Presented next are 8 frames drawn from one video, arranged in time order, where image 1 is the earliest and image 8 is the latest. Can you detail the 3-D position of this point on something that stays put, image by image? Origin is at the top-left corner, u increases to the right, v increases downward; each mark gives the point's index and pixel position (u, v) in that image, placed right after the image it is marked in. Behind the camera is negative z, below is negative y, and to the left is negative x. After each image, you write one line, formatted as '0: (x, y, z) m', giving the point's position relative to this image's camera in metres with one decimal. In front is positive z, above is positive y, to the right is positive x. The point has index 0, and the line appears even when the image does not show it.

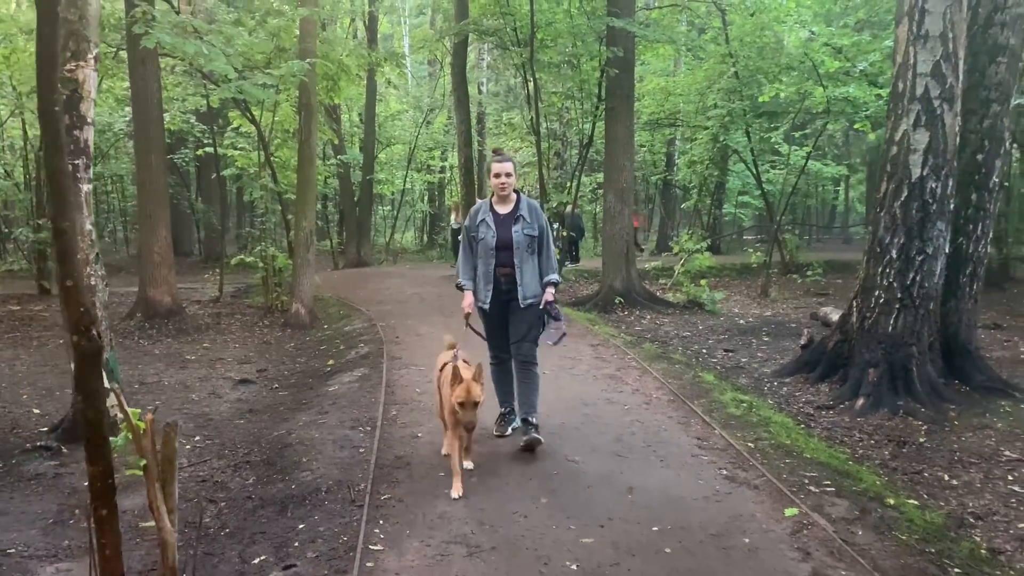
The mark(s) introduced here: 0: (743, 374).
0: (+2.4, -0.9, +8.4) m
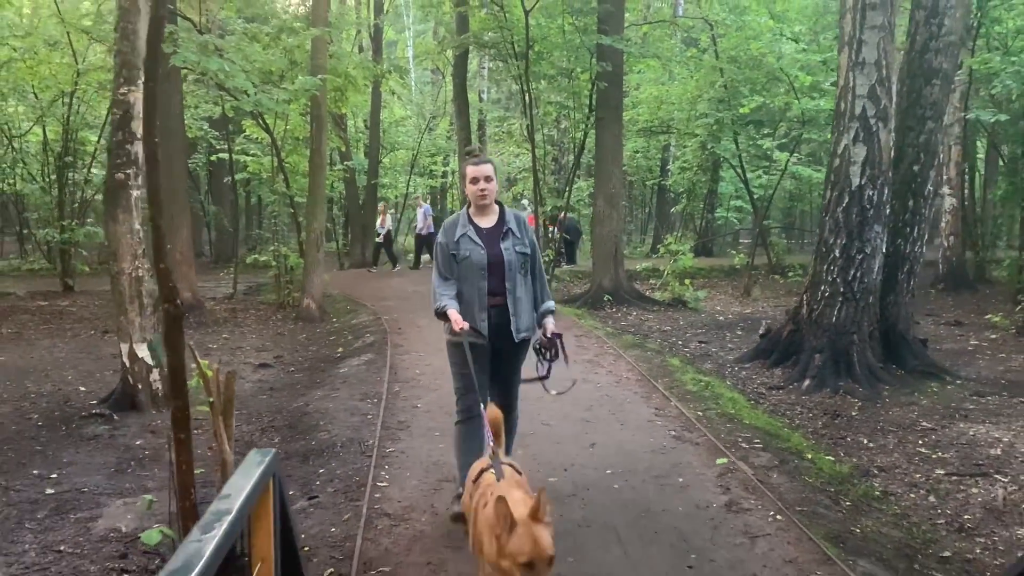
0: (+2.3, -0.8, +9.3) m
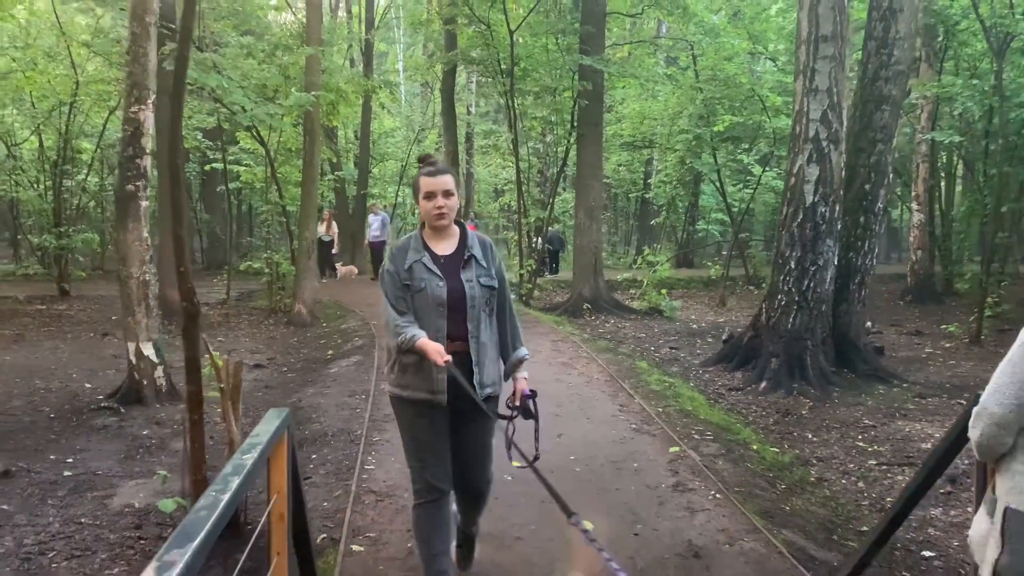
0: (+2.0, -0.9, +10.0) m
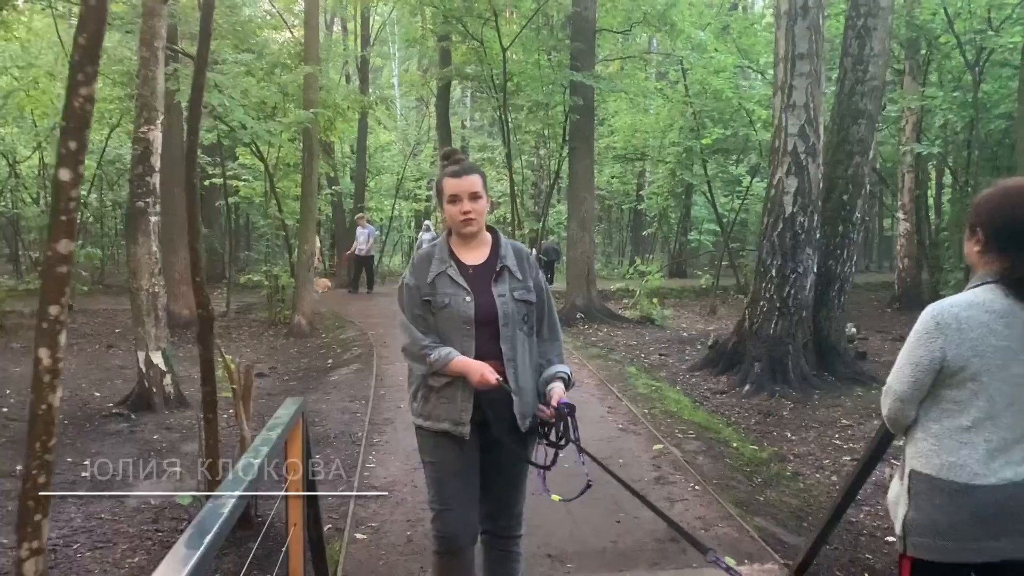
0: (+2.0, -1.0, +10.3) m
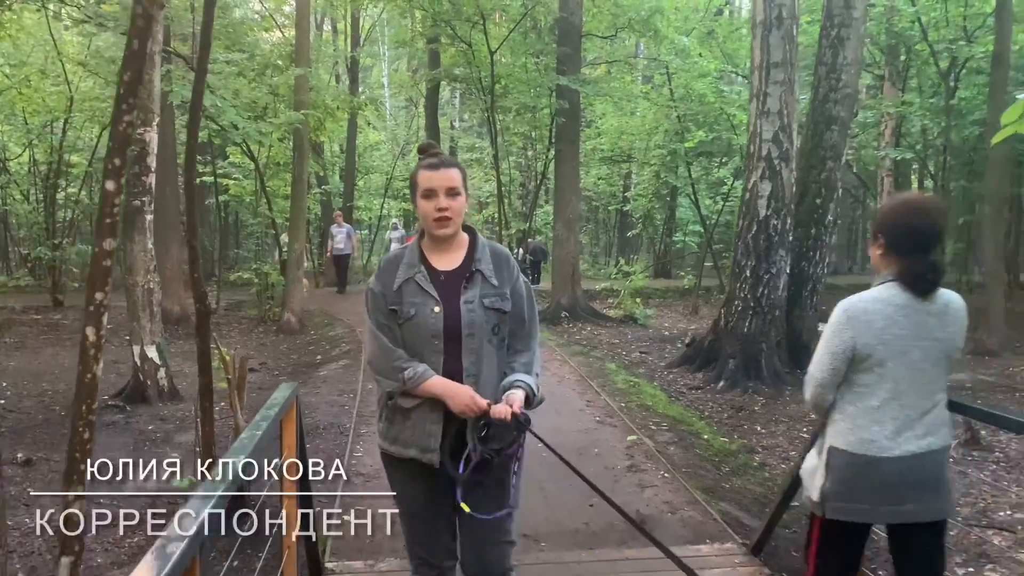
0: (+1.8, -1.0, +10.7) m
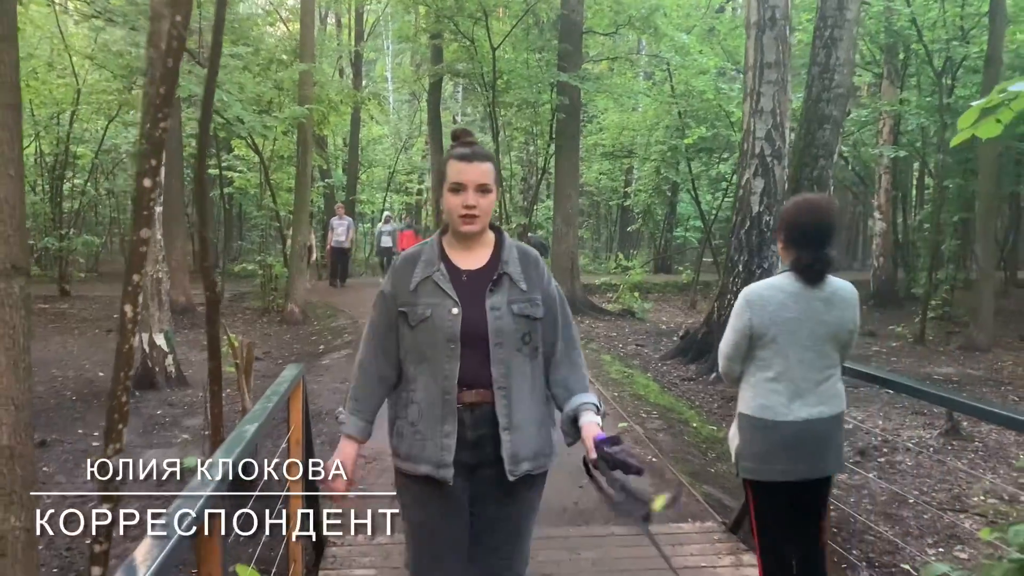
0: (+1.7, -1.0, +10.9) m
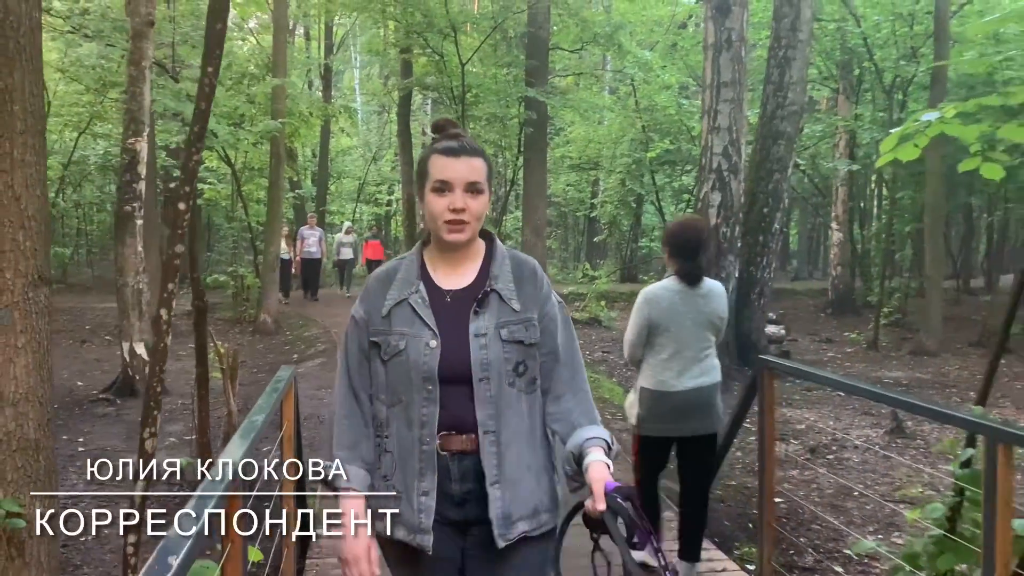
0: (+1.3, -1.1, +11.3) m
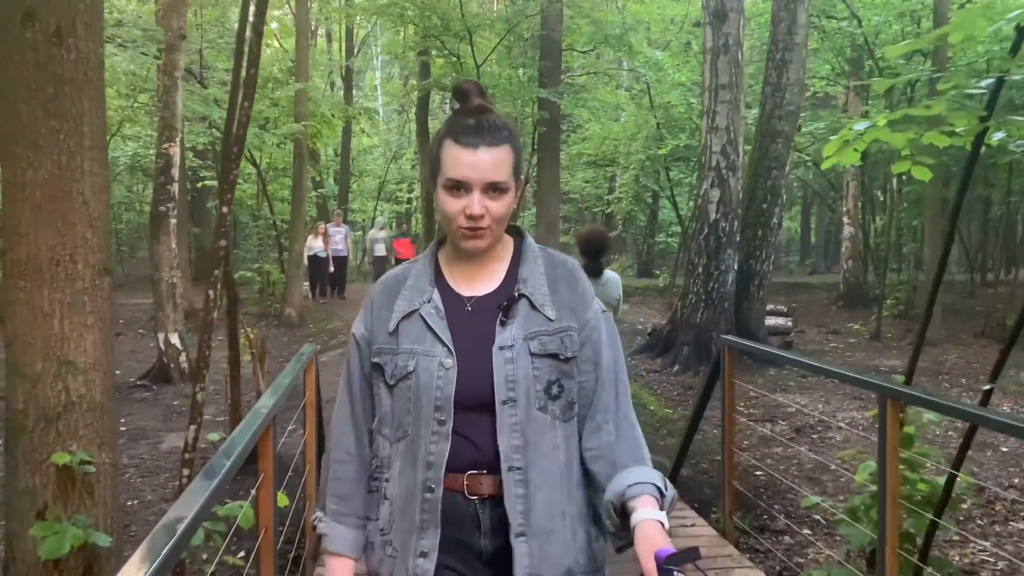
0: (+1.5, -1.0, +11.9) m
